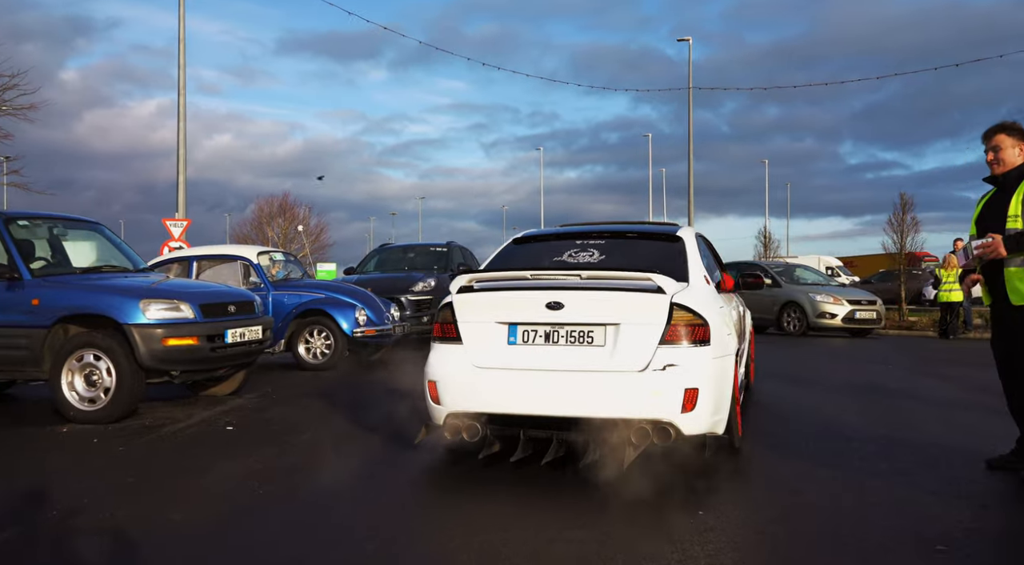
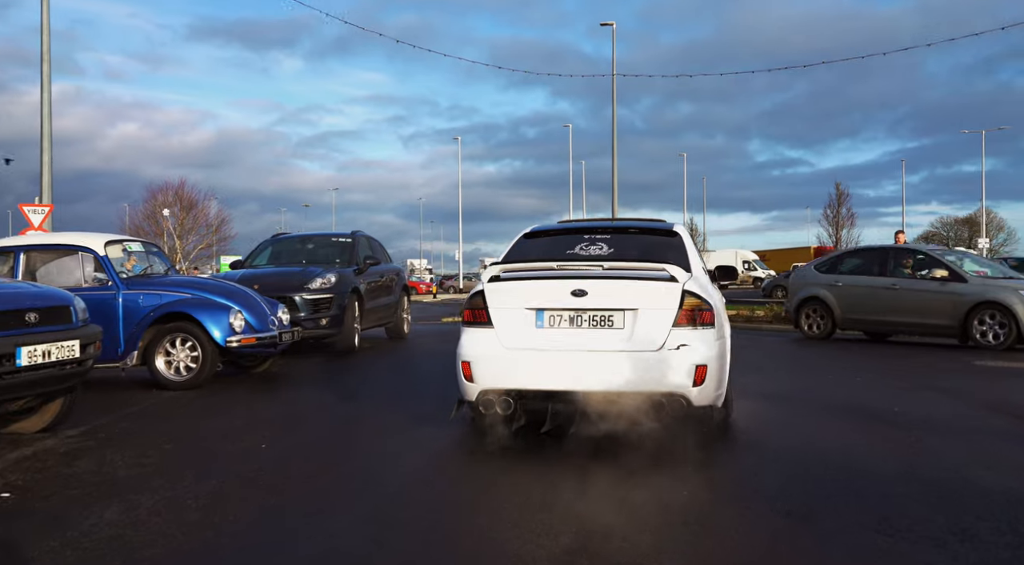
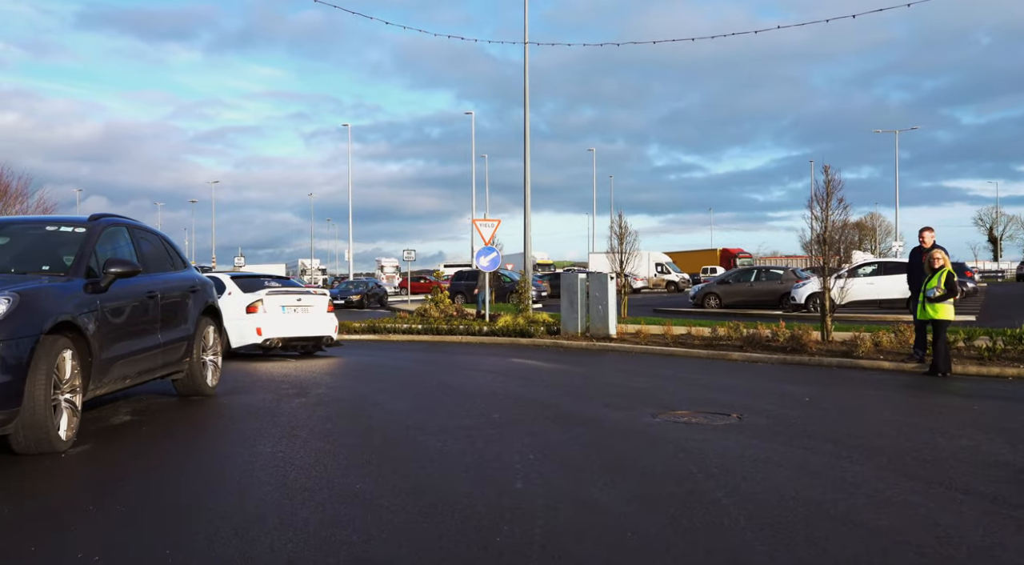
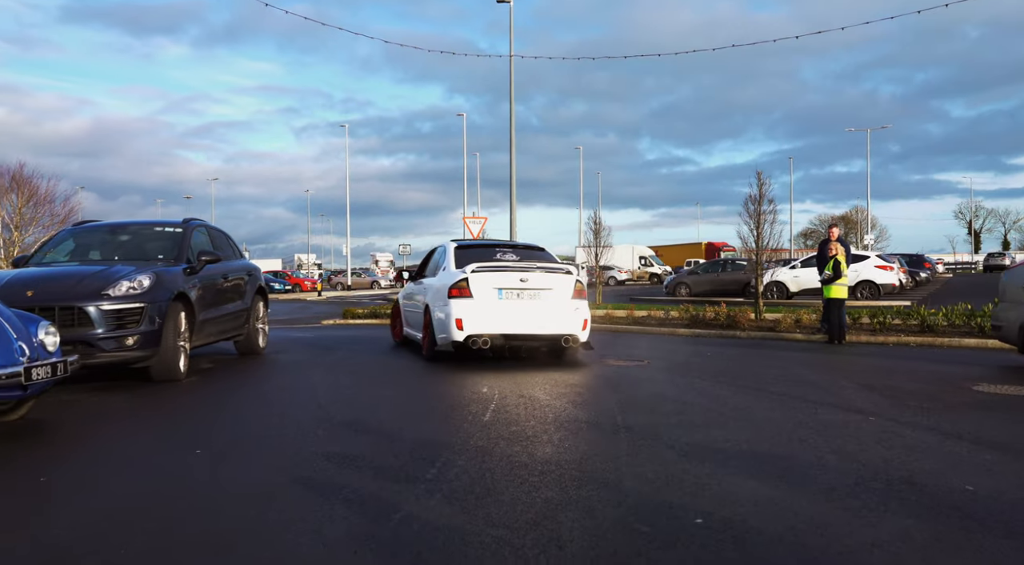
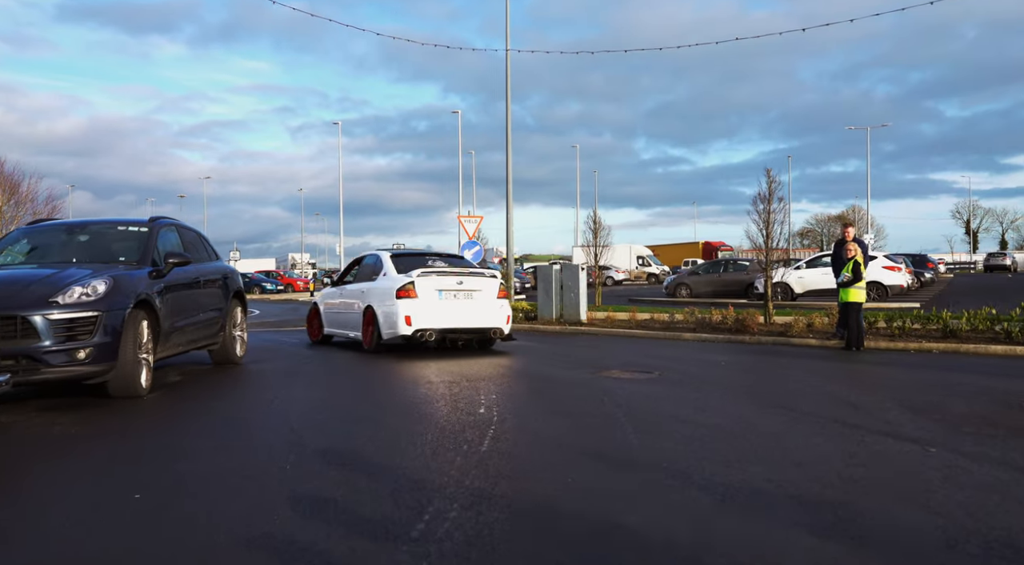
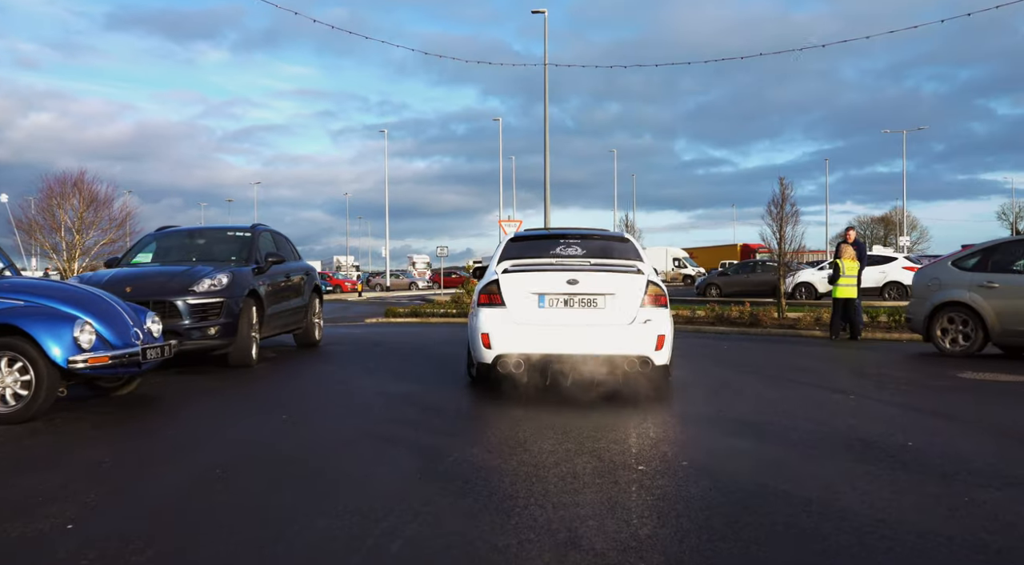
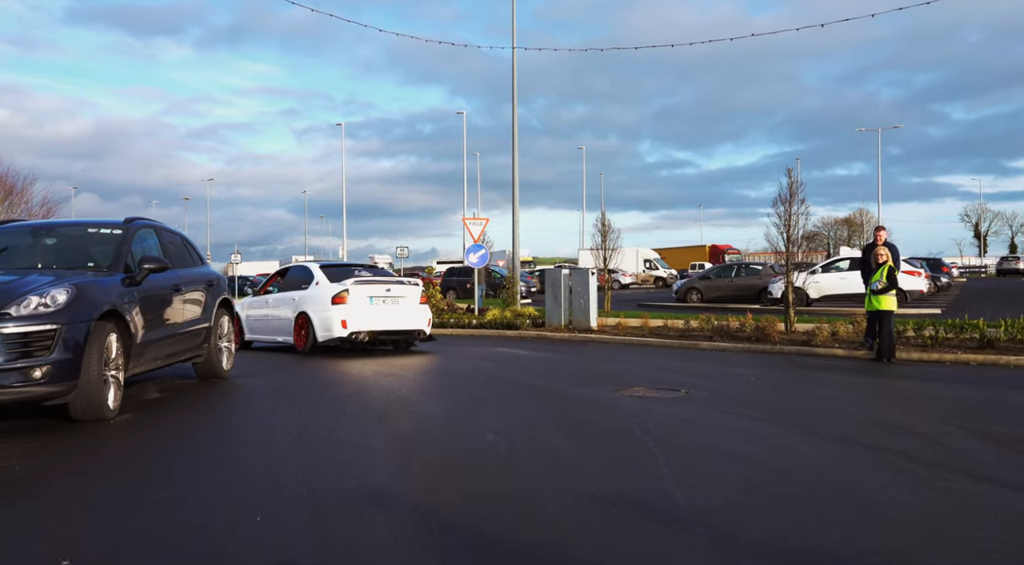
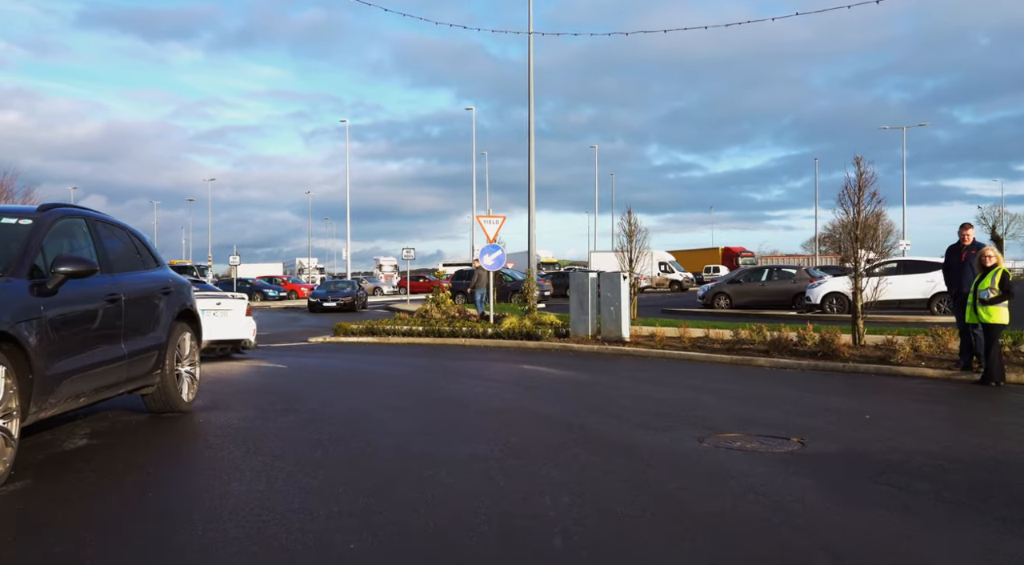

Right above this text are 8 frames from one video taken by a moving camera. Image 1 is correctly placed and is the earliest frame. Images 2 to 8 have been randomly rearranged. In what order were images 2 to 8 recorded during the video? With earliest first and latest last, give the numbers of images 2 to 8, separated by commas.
2, 6, 4, 5, 7, 3, 8
